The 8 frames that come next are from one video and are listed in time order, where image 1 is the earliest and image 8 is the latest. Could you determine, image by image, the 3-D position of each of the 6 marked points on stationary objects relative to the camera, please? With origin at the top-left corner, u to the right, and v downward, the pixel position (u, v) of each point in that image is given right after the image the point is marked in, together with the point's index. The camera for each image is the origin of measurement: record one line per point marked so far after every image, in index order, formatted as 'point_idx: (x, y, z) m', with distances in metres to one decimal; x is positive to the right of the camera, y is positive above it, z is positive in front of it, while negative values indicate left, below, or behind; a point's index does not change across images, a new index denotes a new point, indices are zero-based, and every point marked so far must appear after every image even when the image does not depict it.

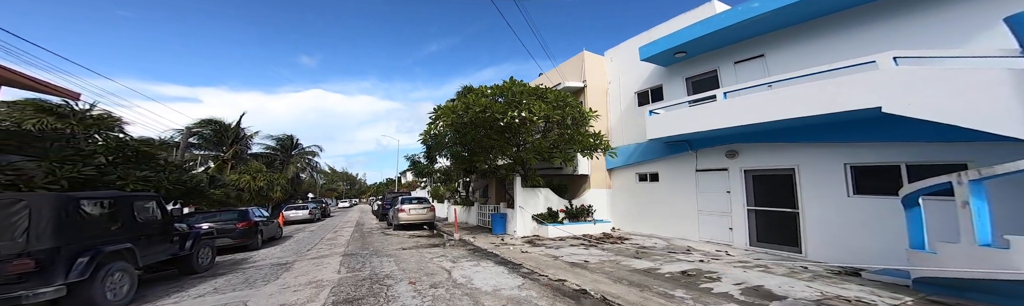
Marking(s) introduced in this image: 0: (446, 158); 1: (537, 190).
0: (-3.2, -0.1, +14.7) m
1: (+0.7, -1.0, +8.2) m
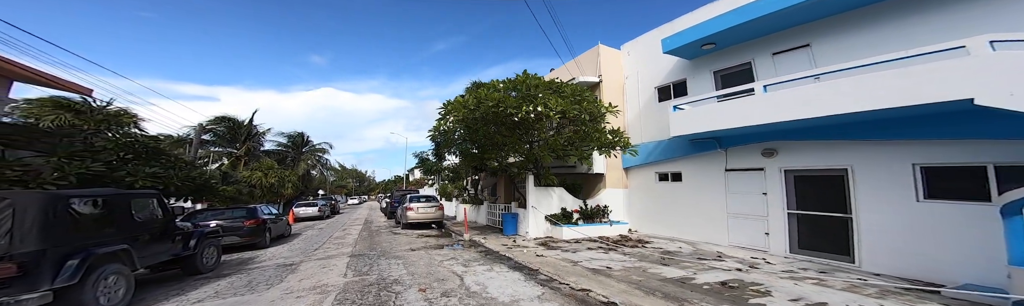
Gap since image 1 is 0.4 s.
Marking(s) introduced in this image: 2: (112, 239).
0: (-2.8, 0.0, +14.5) m
1: (+1.0, -1.0, +7.9) m
2: (-5.3, -1.1, +3.9) m
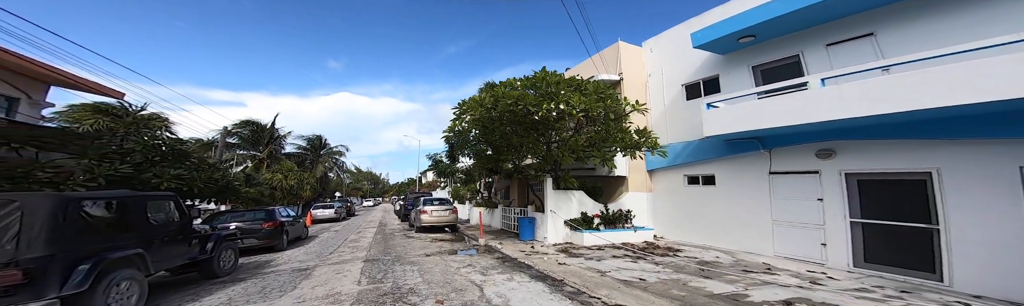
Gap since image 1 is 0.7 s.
0: (-2.1, -0.1, +14.3) m
1: (+1.5, -1.0, +7.5) m
2: (-5.0, -1.2, +3.8) m
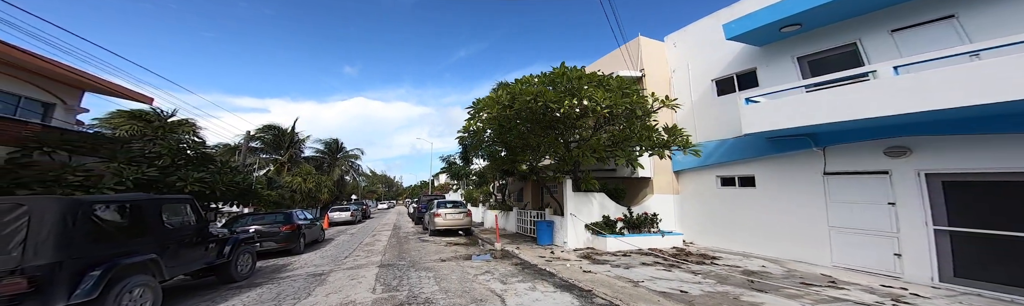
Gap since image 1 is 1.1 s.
0: (-1.4, -0.2, +14.1) m
1: (+1.9, -1.0, +7.2) m
2: (-4.7, -1.2, +3.7) m
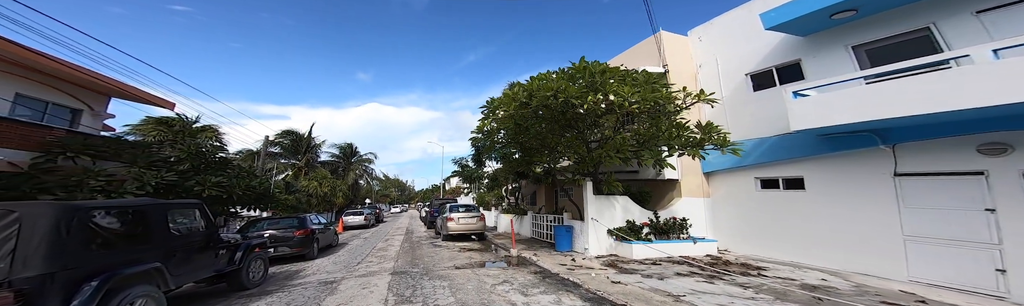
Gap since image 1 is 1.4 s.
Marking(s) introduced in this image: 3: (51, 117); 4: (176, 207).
0: (-0.7, -0.4, +13.8) m
1: (+2.3, -1.0, +6.8) m
2: (-4.4, -1.2, +3.5) m
3: (-14.4, +1.1, +9.2) m
4: (-4.8, -0.8, +4.2) m
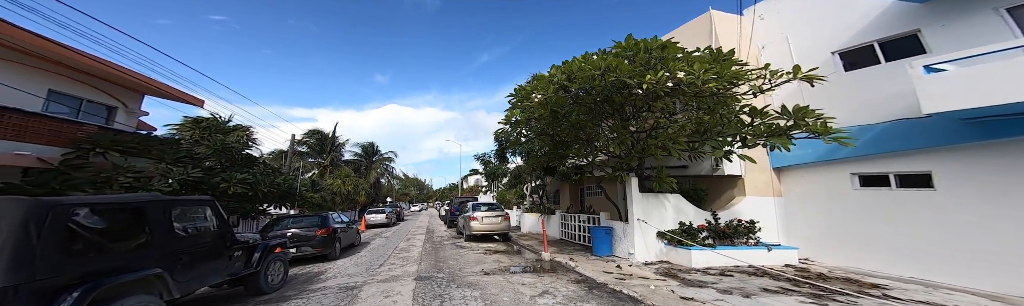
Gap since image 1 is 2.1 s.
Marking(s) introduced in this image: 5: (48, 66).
0: (+0.4, -0.2, +13.1) m
1: (+3.0, -0.9, +5.9) m
2: (-3.9, -1.1, +3.1) m
3: (-13.5, +1.2, +9.3) m
4: (-4.2, -0.7, +3.8) m
5: (-13.1, +2.5, +8.3) m
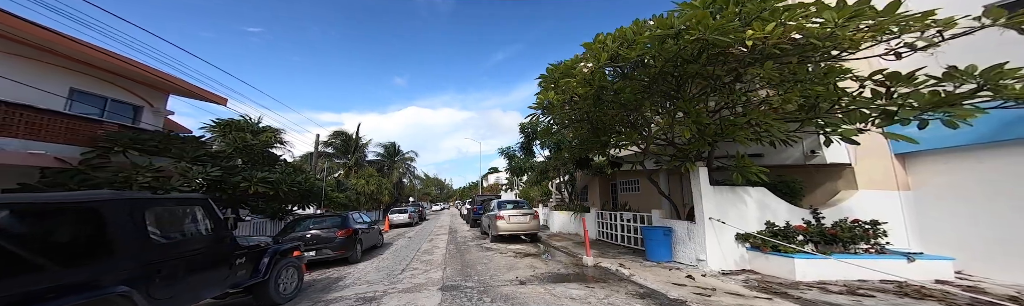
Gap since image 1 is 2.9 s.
0: (+1.6, +0.1, +12.1) m
1: (+3.7, -0.6, +4.8) m
2: (-3.3, -1.0, +2.4) m
3: (-12.6, +1.2, +9.2) m
4: (-3.7, -0.6, +3.1) m
5: (-12.3, +2.5, +8.2) m
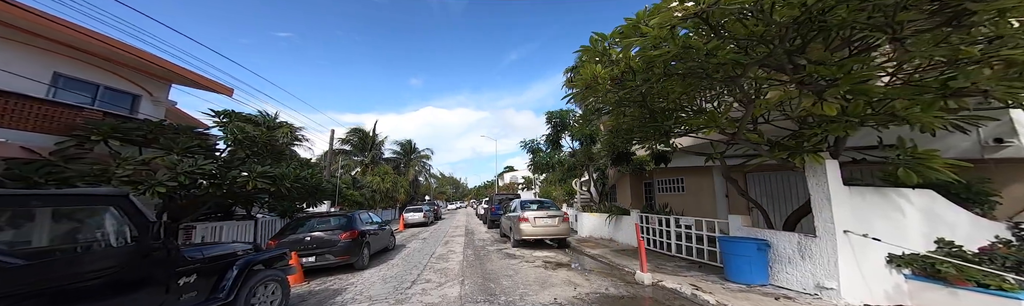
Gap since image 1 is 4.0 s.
0: (+2.4, +0.3, +10.7) m
1: (+4.2, -0.4, +3.3) m
2: (-2.9, -0.8, +1.2) m
3: (-11.8, +1.4, +8.5) m
4: (-3.2, -0.3, +1.9) m
5: (-11.6, +2.7, +7.5) m
